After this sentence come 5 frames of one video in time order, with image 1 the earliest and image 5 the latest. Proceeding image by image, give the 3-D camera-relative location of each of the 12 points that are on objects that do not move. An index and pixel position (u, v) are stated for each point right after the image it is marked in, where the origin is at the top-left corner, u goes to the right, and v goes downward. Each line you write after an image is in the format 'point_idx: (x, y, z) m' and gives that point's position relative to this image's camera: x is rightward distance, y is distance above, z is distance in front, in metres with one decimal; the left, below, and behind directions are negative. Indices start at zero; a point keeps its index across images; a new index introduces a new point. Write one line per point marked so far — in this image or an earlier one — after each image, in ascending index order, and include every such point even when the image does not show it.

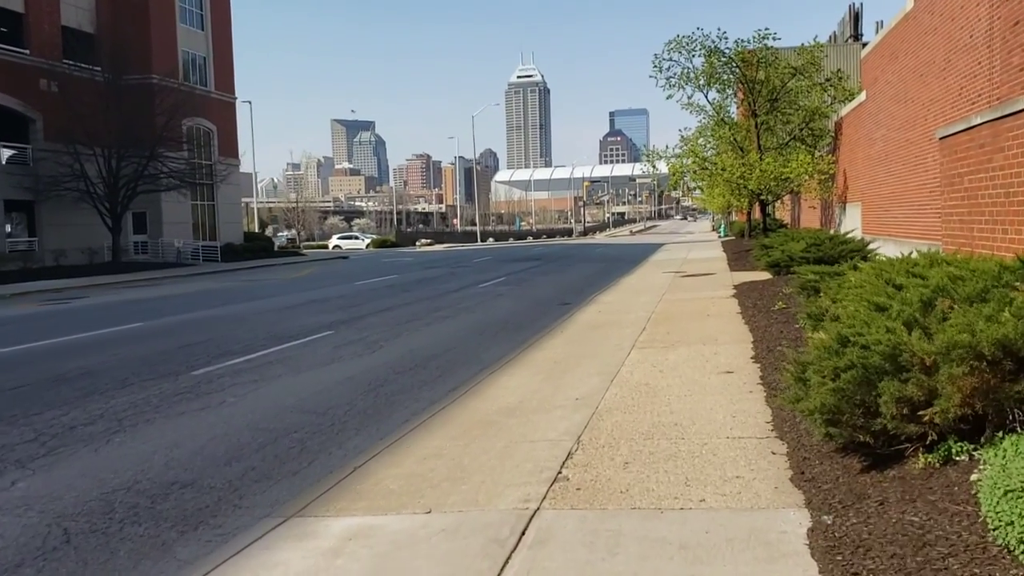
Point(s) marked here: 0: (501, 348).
0: (-0.2, -0.8, +12.7) m
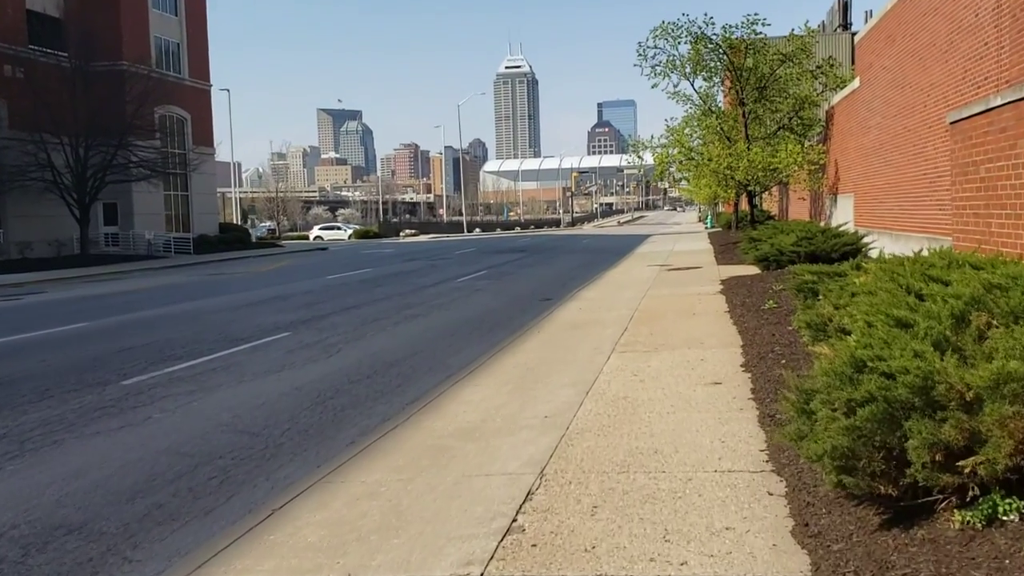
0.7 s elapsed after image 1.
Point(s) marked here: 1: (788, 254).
0: (-0.5, -0.8, +11.7) m
1: (+5.3, +0.6, +17.9) m
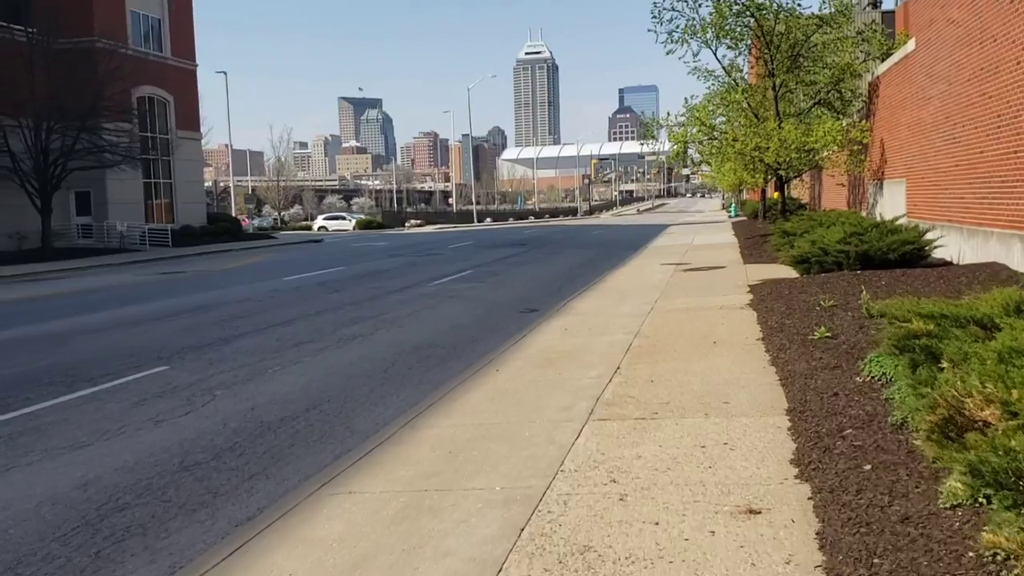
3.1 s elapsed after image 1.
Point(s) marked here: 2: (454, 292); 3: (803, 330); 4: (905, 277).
0: (-1.0, -1.0, +8.3) m
1: (+4.9, +0.5, +14.3) m
2: (-1.1, -0.1, +17.2) m
3: (+2.9, -0.4, +9.5) m
4: (+5.2, +0.1, +12.4) m
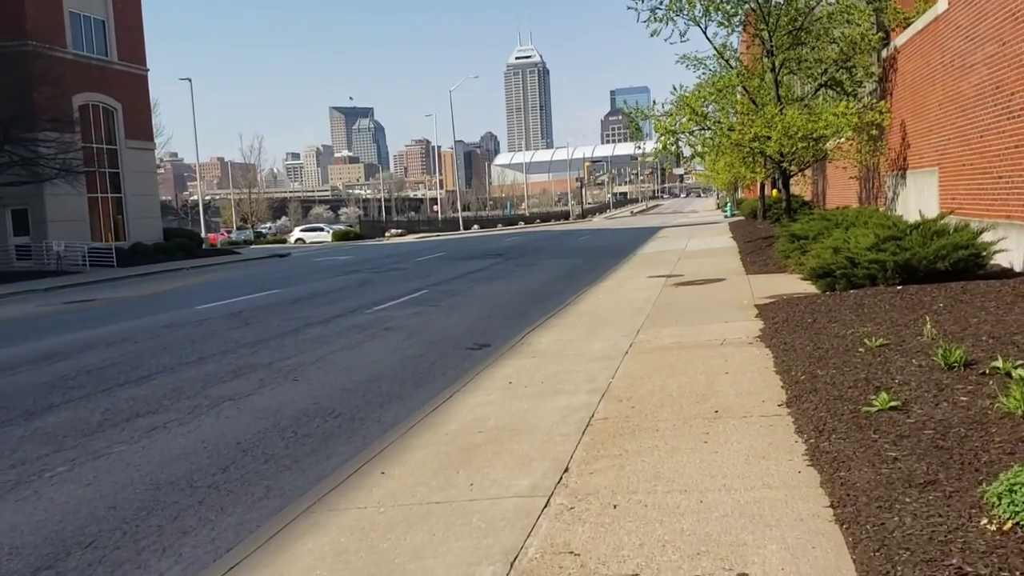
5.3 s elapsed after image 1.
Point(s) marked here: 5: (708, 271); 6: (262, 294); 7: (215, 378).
0: (-1.7, -1.4, +5.1) m
1: (+4.2, +0.3, +11.1) m
2: (-1.8, -0.5, +14.0) m
3: (+2.2, -0.7, +6.2) m
4: (+4.5, -0.1, +9.2) m
5: (+3.8, +0.3, +18.1) m
6: (-5.0, -0.1, +18.7) m
7: (-3.0, -0.9, +9.7) m
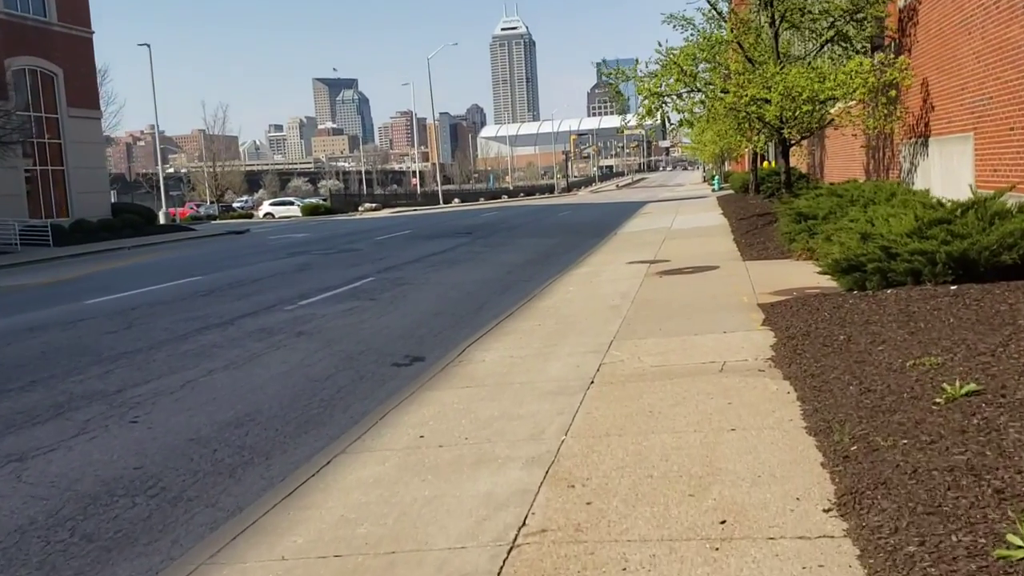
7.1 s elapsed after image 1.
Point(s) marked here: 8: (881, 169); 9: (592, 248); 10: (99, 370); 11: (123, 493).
0: (-2.2, -1.5, +2.5) m
1: (+3.6, +0.3, +8.6) m
2: (-2.4, -0.4, +11.3) m
3: (+1.7, -0.8, +3.7) m
4: (+3.9, -0.1, +6.6) m
5: (+3.1, +0.5, +15.5) m
6: (-5.7, +0.1, +16.0) m
7: (-3.6, -1.0, +7.0) m
8: (+7.8, +2.5, +19.7) m
9: (+1.6, +0.8, +19.6) m
10: (-3.8, -0.8, +8.7) m
11: (-2.2, -1.2, +5.4) m
